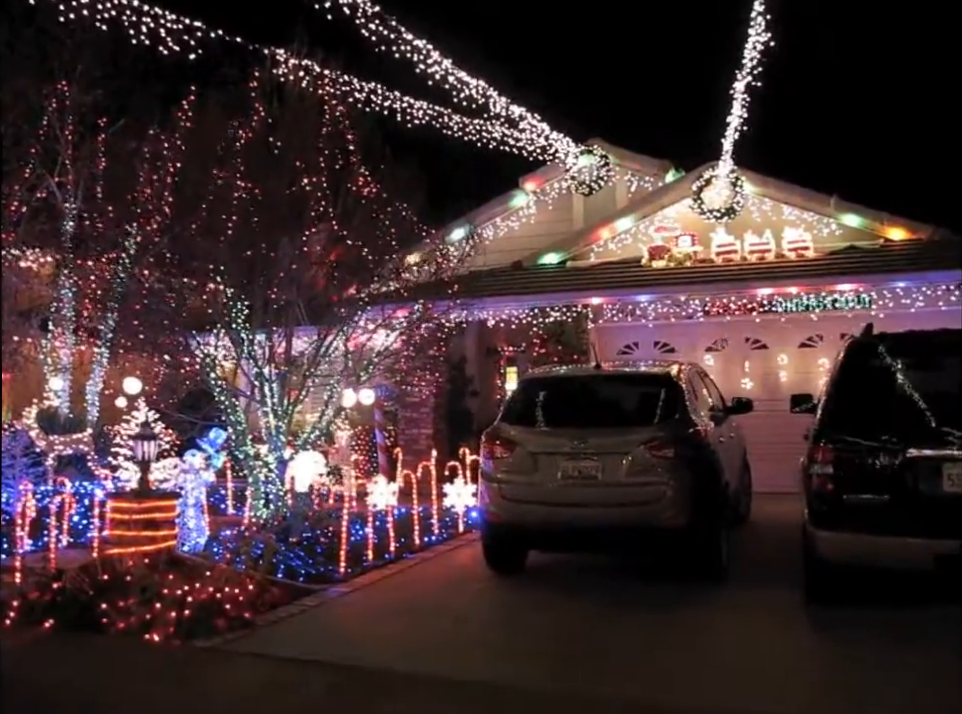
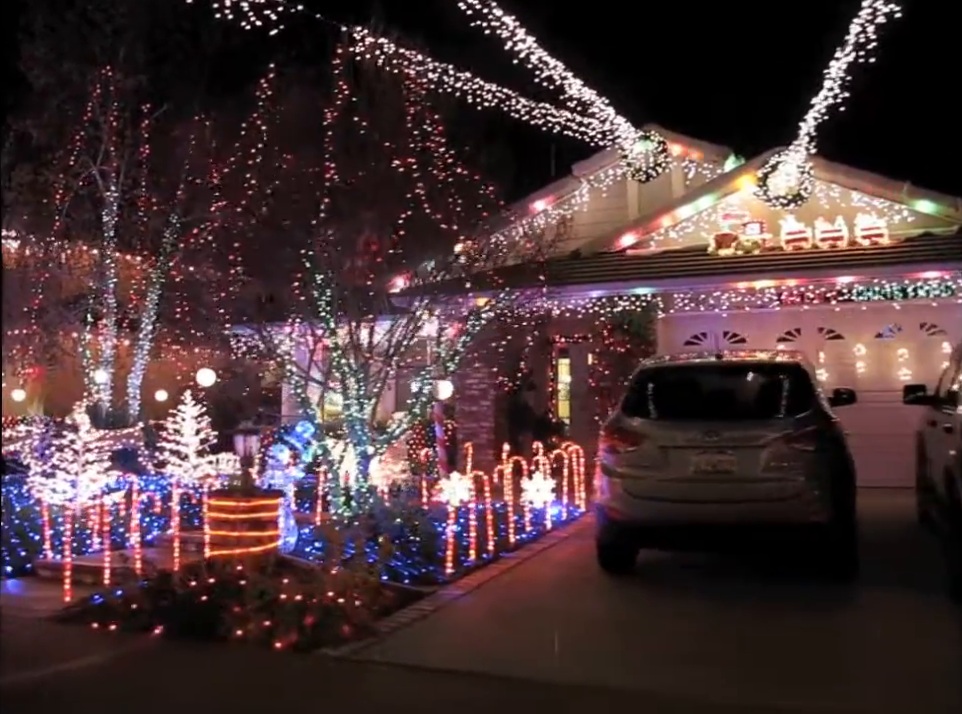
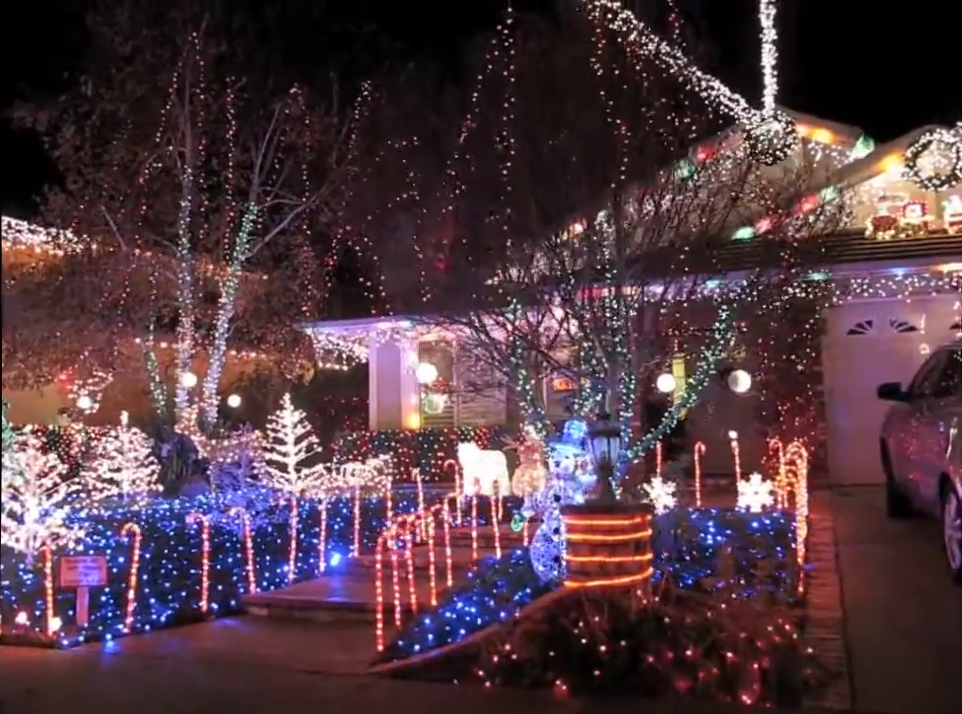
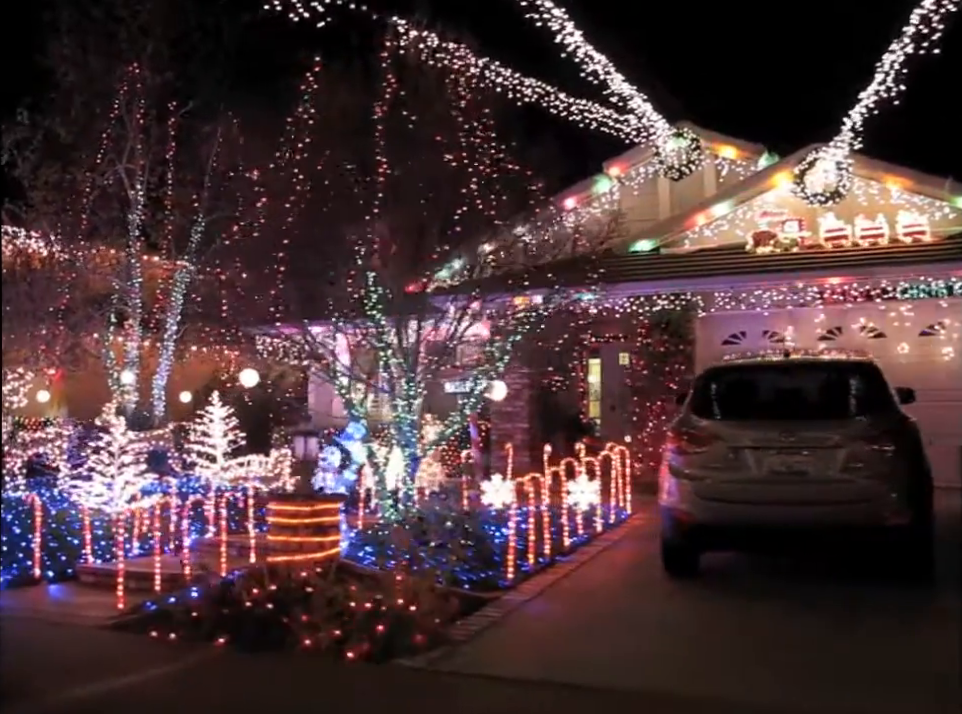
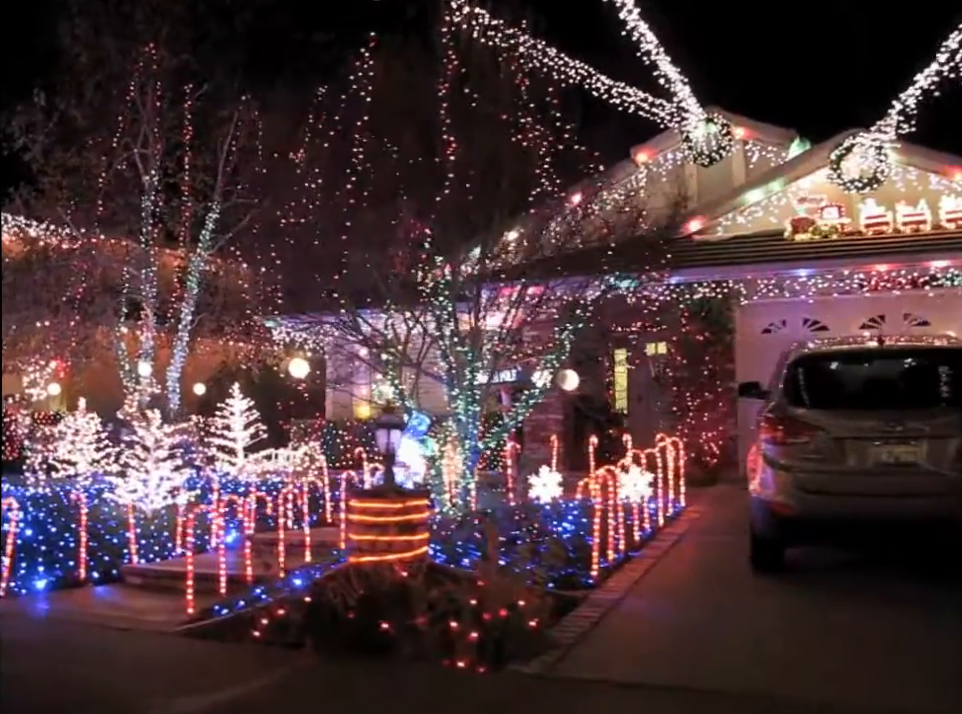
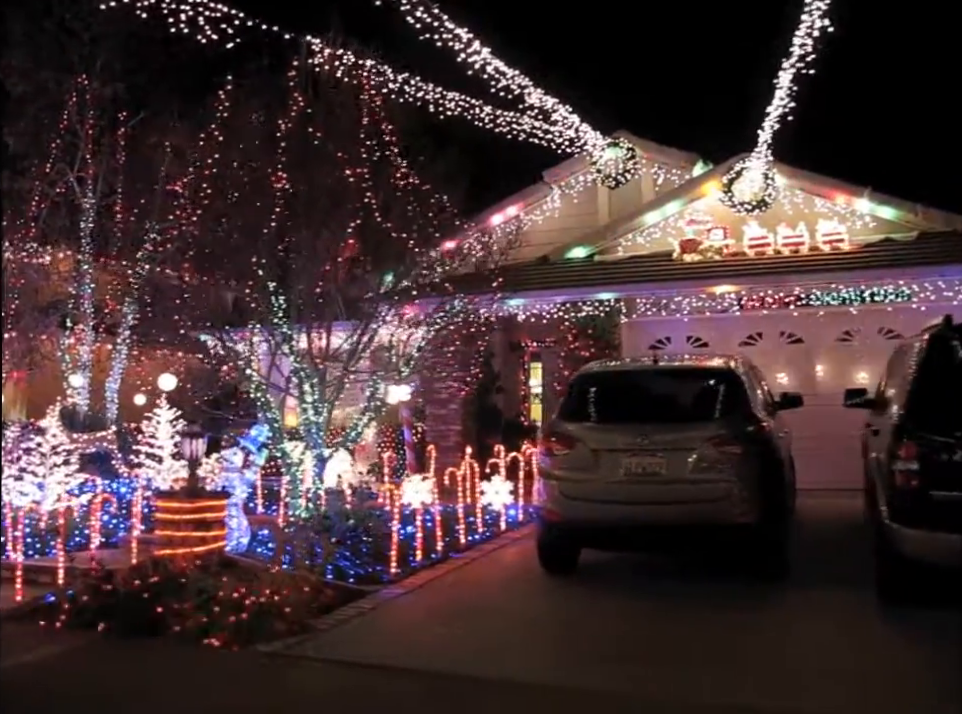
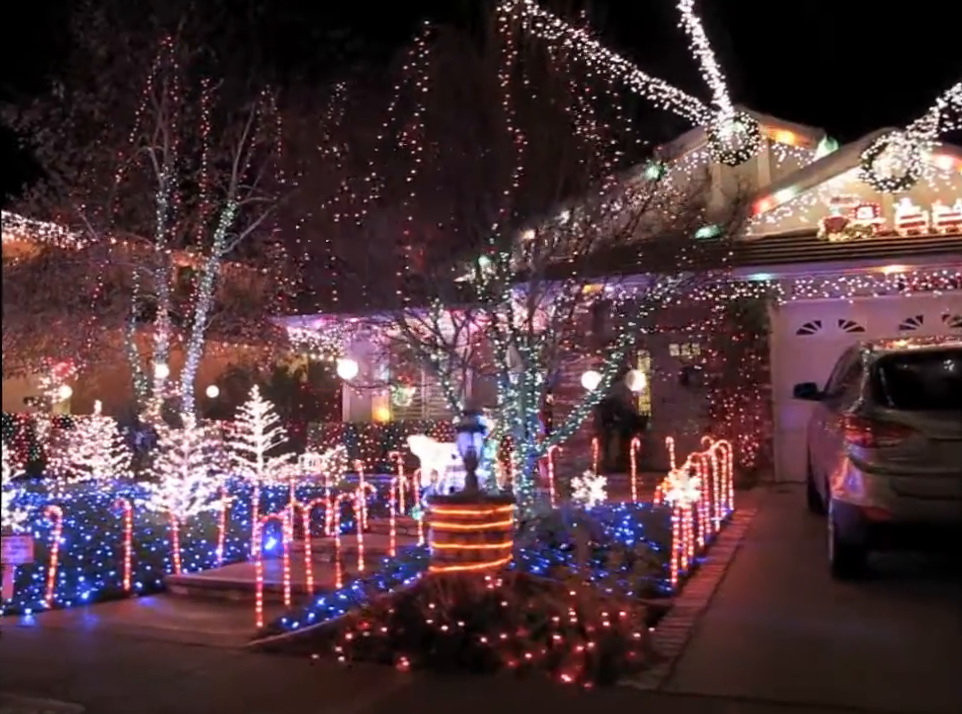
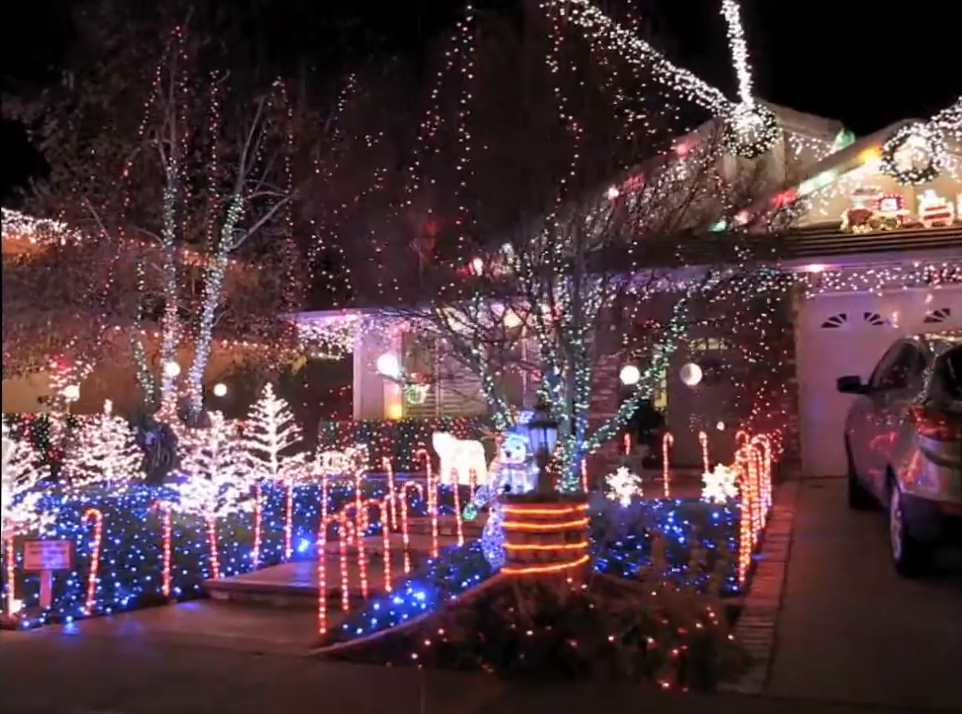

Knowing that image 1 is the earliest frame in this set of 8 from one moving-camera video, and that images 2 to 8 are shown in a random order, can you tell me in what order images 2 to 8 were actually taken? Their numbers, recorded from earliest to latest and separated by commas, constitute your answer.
6, 2, 4, 5, 7, 8, 3
